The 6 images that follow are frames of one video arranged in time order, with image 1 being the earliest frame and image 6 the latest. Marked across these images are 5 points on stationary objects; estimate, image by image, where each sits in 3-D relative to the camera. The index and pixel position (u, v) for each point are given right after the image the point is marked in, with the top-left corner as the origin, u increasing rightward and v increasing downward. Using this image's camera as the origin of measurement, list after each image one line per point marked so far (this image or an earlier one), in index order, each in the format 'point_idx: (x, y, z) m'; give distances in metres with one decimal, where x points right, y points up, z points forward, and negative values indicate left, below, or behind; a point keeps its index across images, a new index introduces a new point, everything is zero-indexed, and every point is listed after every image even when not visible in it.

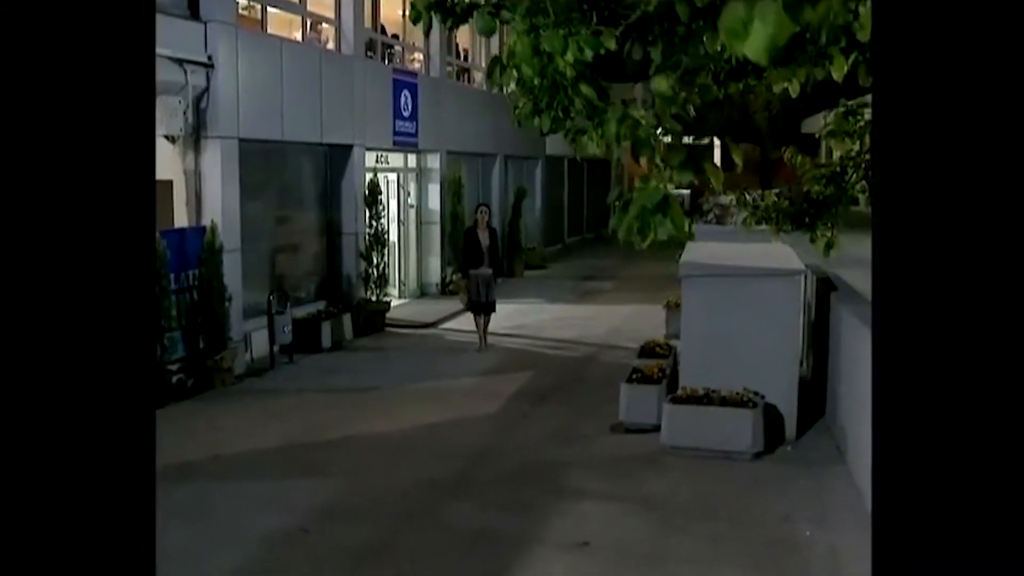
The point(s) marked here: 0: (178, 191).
0: (-3.8, +1.1, +13.6) m
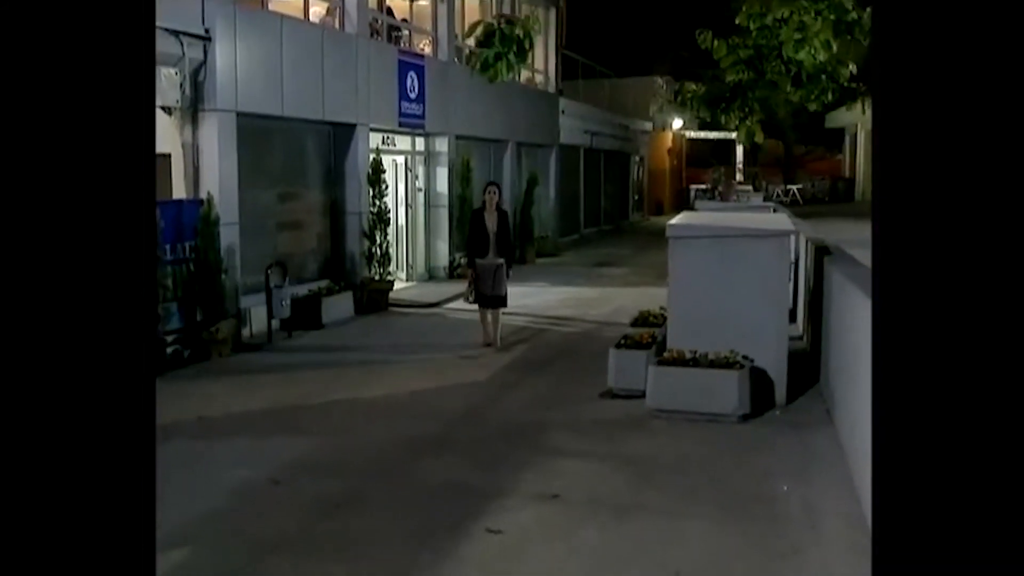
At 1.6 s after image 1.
0: (-3.8, +1.4, +13.6) m
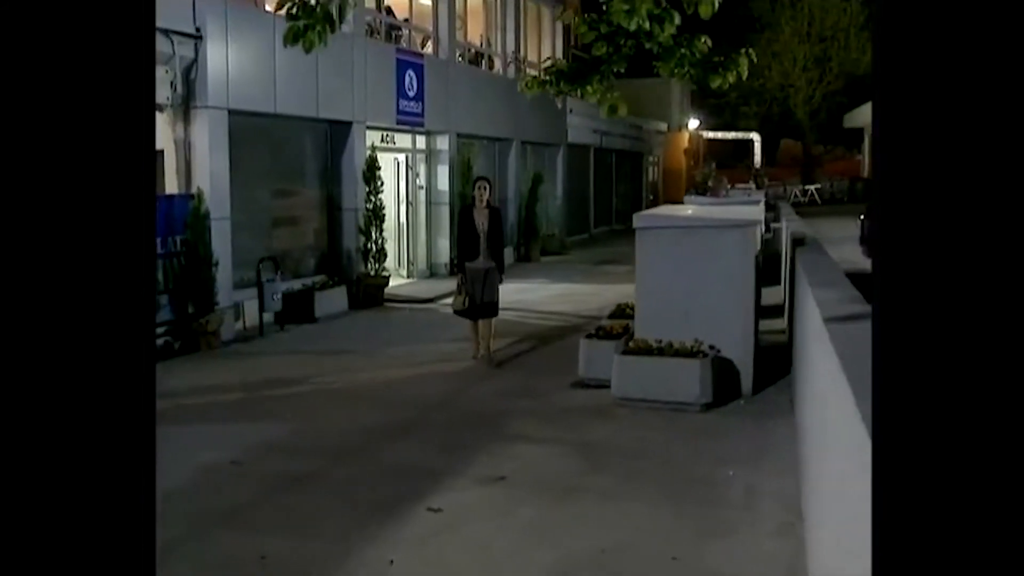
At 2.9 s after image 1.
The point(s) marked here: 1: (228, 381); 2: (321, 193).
0: (-3.9, +1.5, +13.8) m
1: (-2.7, -0.9, +11.5) m
2: (-2.7, +1.4, +17.2) m
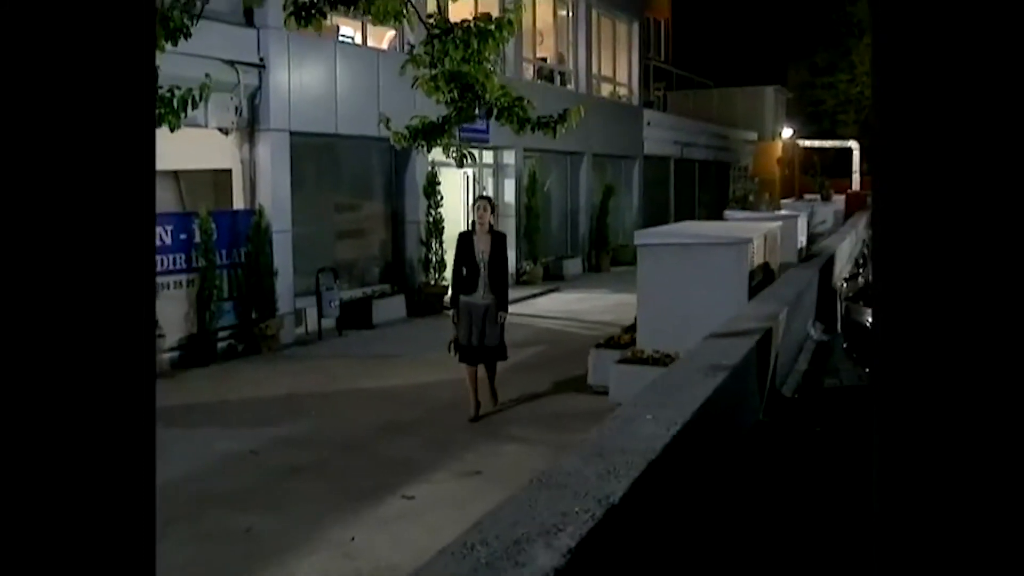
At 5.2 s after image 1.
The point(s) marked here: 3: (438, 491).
0: (-3.4, +1.4, +15.1) m
1: (-2.5, -1.0, +12.6) m
2: (-1.9, +1.2, +18.3) m
3: (-0.5, -1.3, +7.8) m
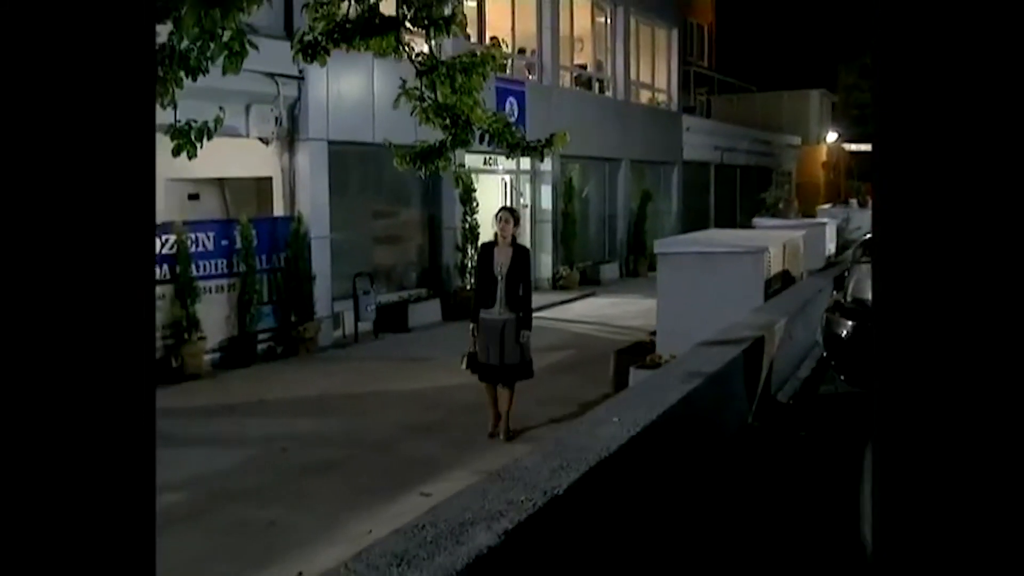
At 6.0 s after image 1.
0: (-3.0, +1.3, +15.6) m
1: (-2.2, -1.0, +13.1) m
2: (-1.4, +1.2, +18.7) m
3: (-0.4, -1.4, +8.2) m
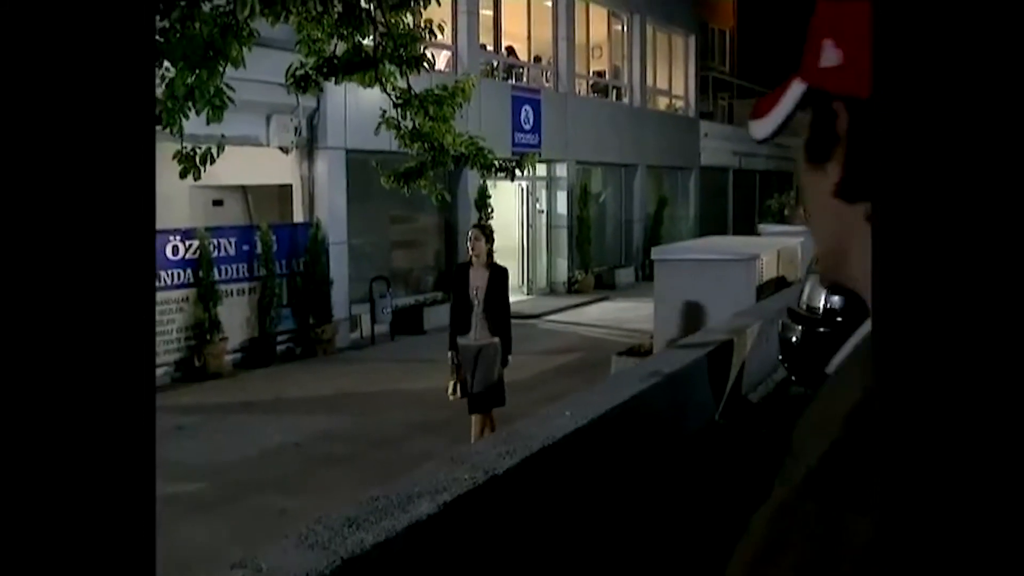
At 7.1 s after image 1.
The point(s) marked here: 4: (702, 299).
0: (-2.9, +1.3, +16.2) m
1: (-2.1, -1.1, +13.6) m
2: (-1.2, +1.1, +19.3) m
3: (-0.4, -1.4, +8.8) m
4: (+1.8, -0.2, +11.5) m
